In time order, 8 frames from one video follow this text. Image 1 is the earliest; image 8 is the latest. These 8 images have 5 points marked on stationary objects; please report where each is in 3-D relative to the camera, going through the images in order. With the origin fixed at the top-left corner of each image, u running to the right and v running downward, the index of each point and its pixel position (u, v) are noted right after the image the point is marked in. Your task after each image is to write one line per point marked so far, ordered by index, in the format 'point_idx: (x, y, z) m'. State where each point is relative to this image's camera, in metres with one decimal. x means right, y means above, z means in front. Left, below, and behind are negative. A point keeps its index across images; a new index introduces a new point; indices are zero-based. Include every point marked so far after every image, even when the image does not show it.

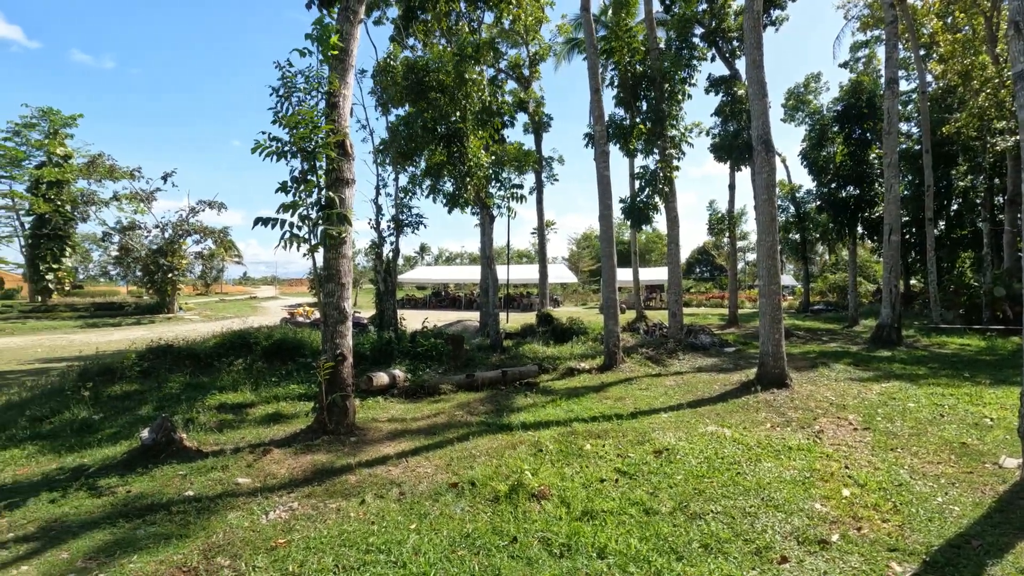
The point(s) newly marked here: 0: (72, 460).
0: (-5.0, -1.9, +6.1) m
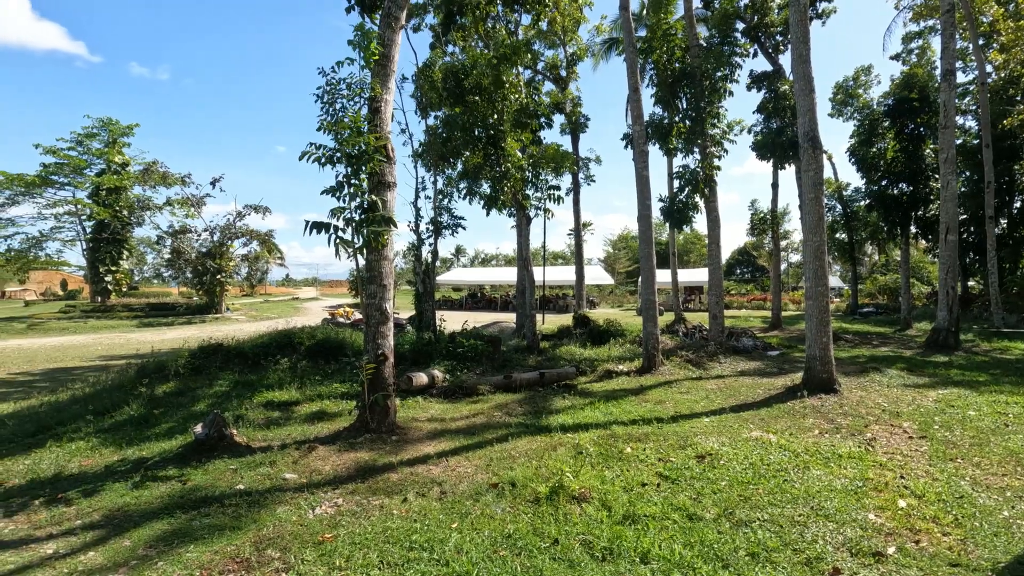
0: (-4.5, -2.0, +6.4) m
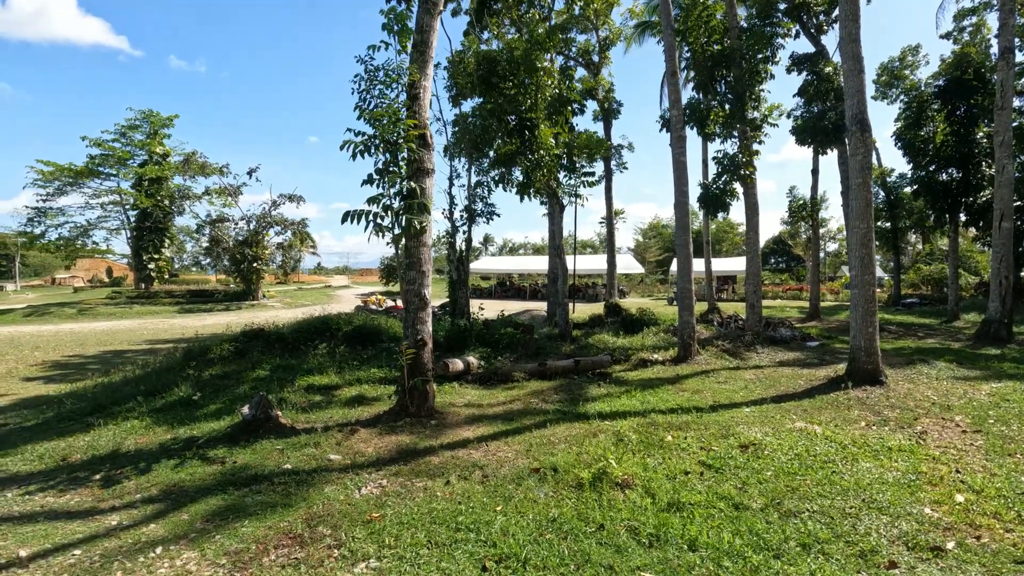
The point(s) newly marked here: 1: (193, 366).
0: (-4.0, -1.8, +6.7) m
1: (-5.3, -1.3, +9.1) m
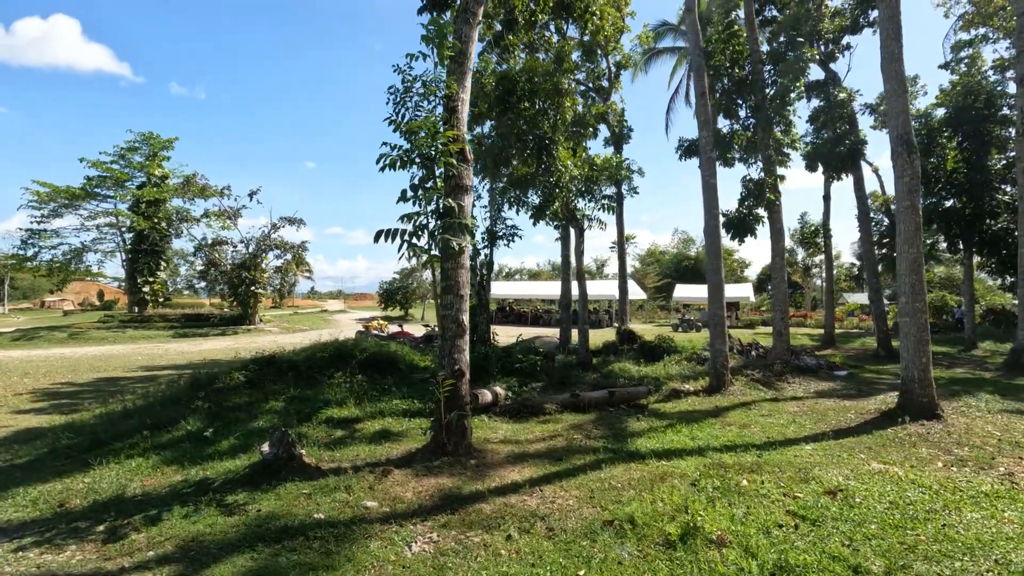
0: (-3.5, -2.0, +6.0) m
1: (-4.8, -1.7, +8.5) m
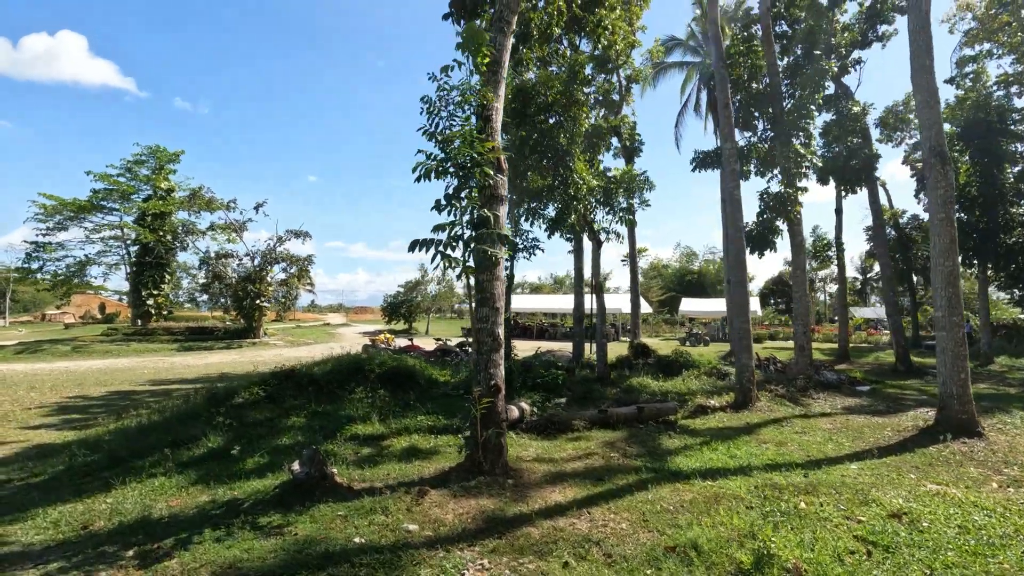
0: (-3.1, -2.2, +5.8) m
1: (-4.4, -1.9, +8.2) m
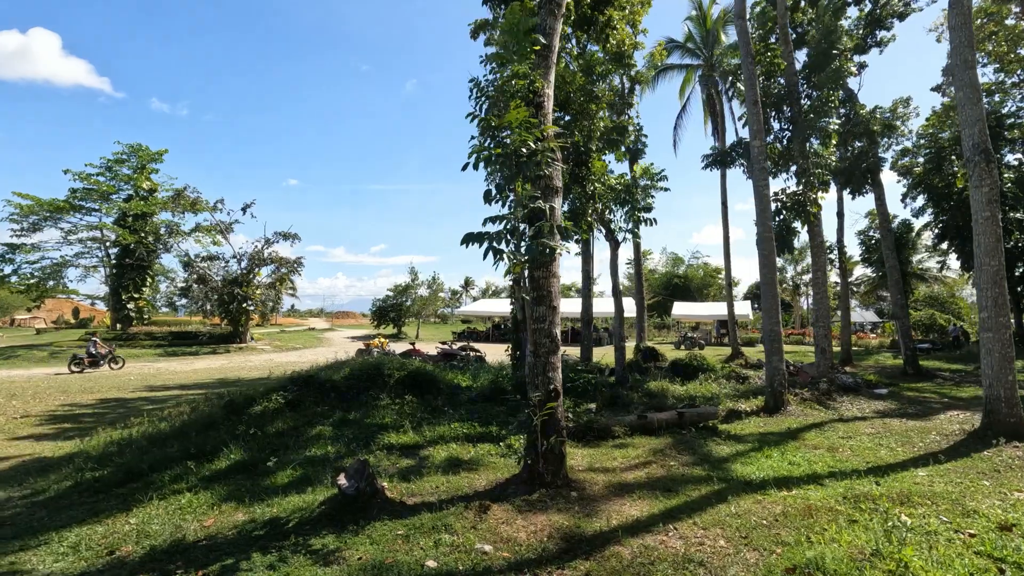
0: (-2.4, -2.1, +5.2) m
1: (-3.8, -1.9, +7.6) m
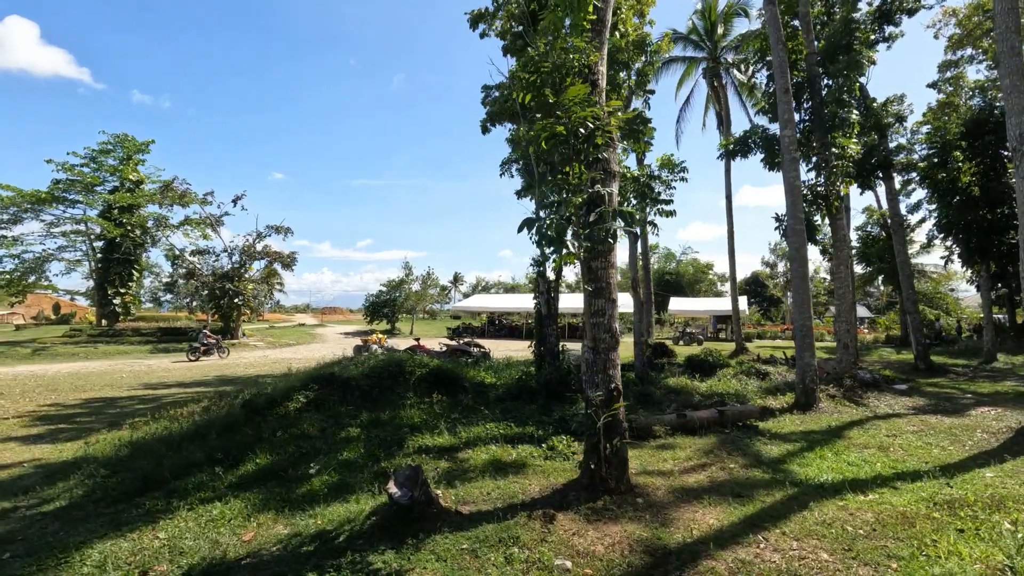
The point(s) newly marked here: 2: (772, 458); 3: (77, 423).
0: (-1.8, -2.1, +4.8) m
1: (-3.3, -1.8, +7.1) m
2: (+3.2, -2.1, +6.7) m
3: (-8.4, -2.6, +10.4) m
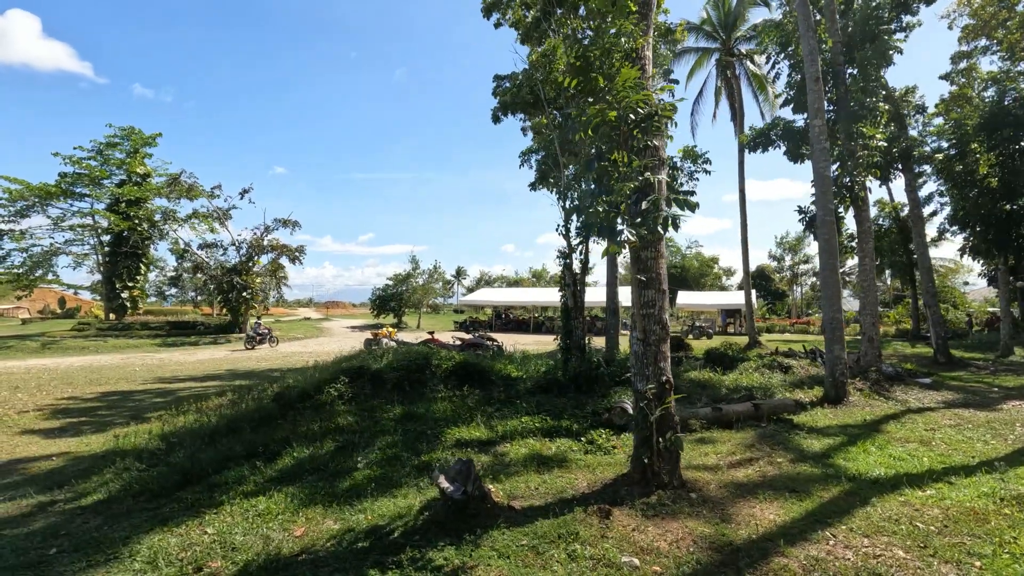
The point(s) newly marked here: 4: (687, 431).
0: (-1.4, -2.0, +4.7) m
1: (-2.8, -1.7, +7.0) m
2: (+3.7, -2.0, +6.6) m
3: (-7.9, -2.4, +10.3) m
4: (+2.4, -2.0, +7.6) m
